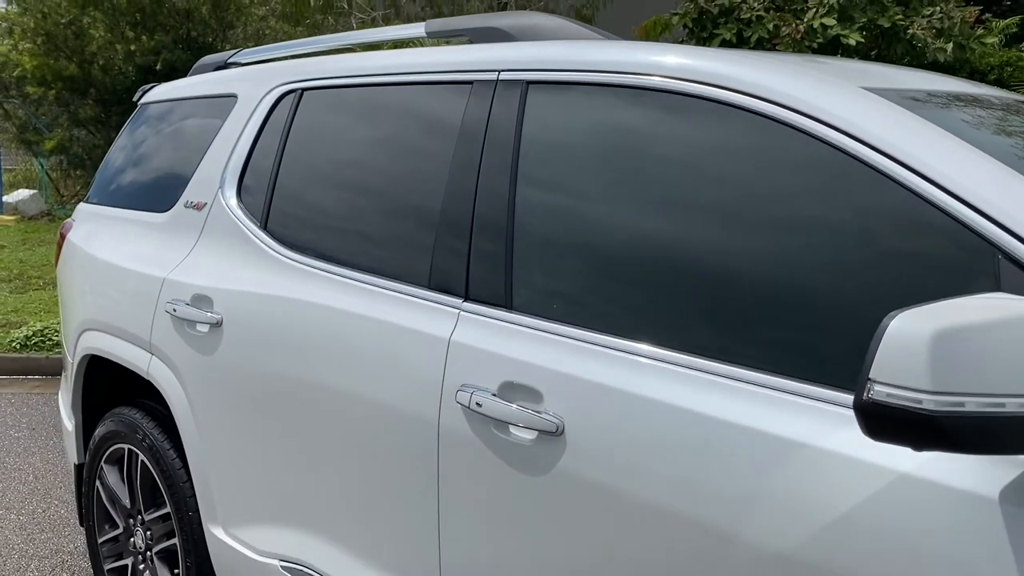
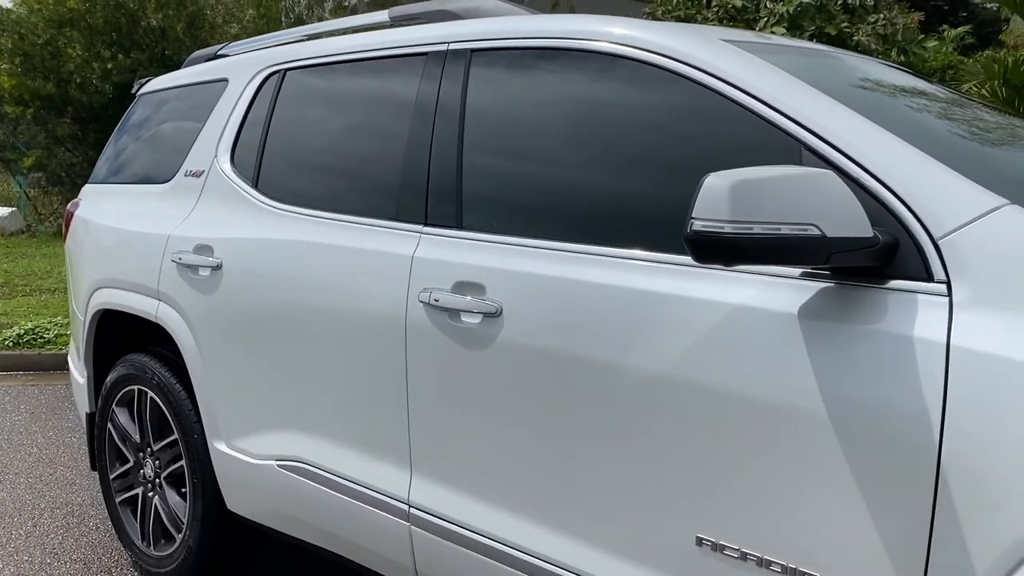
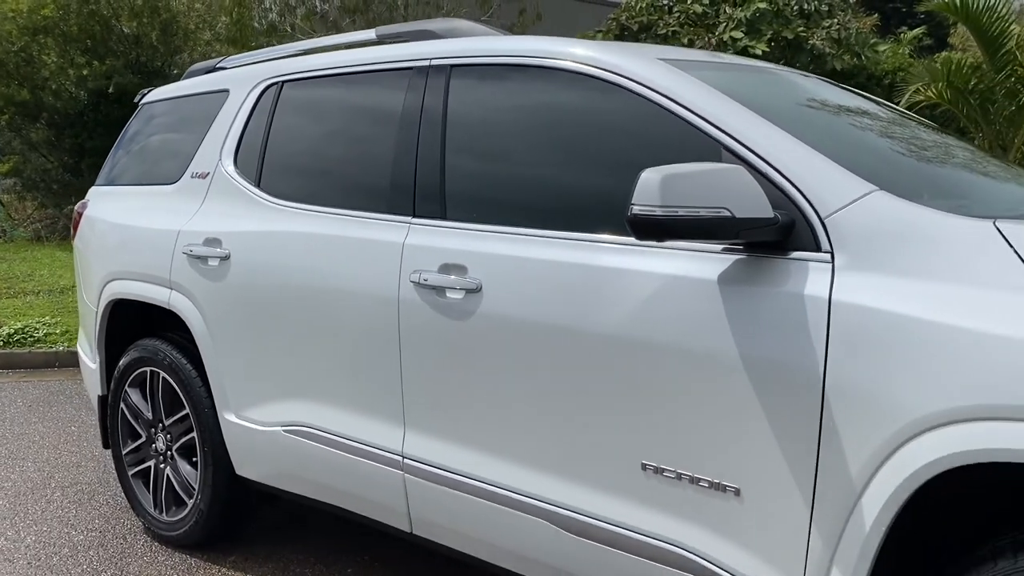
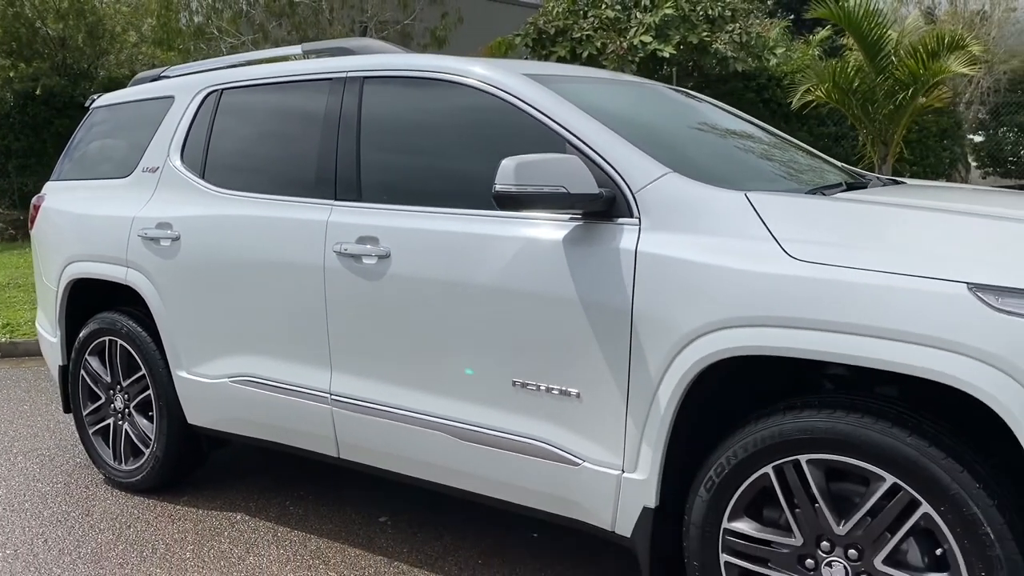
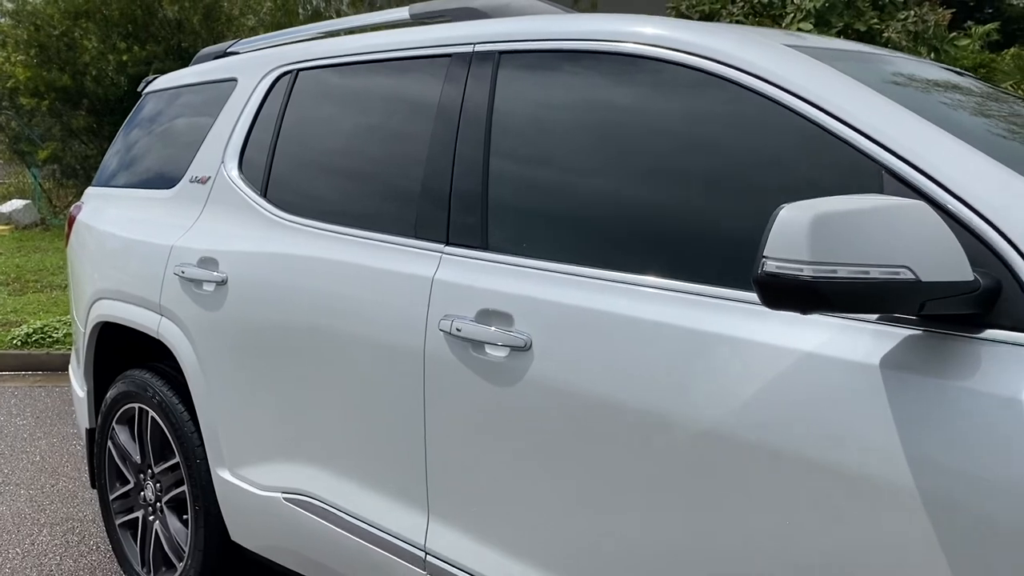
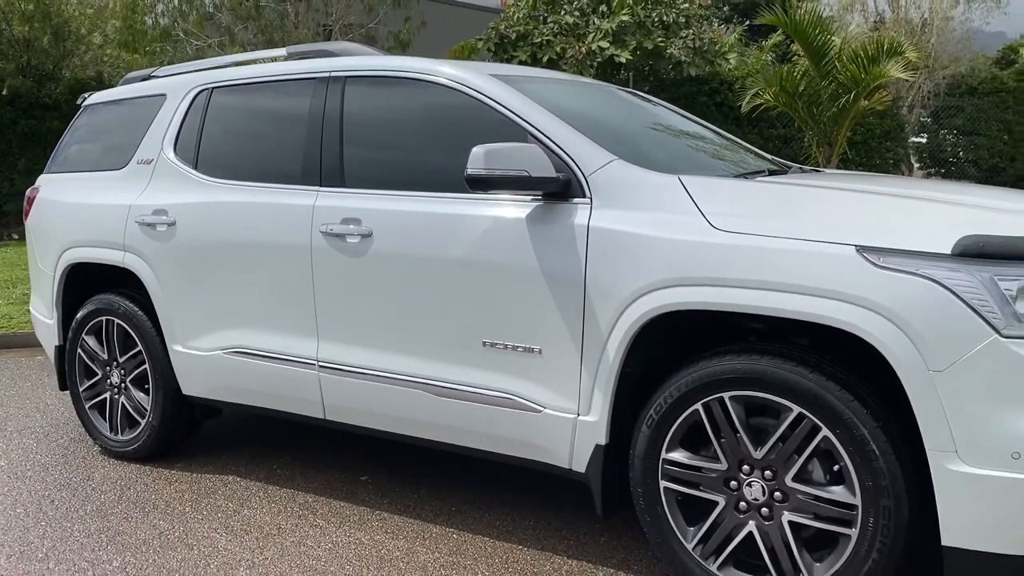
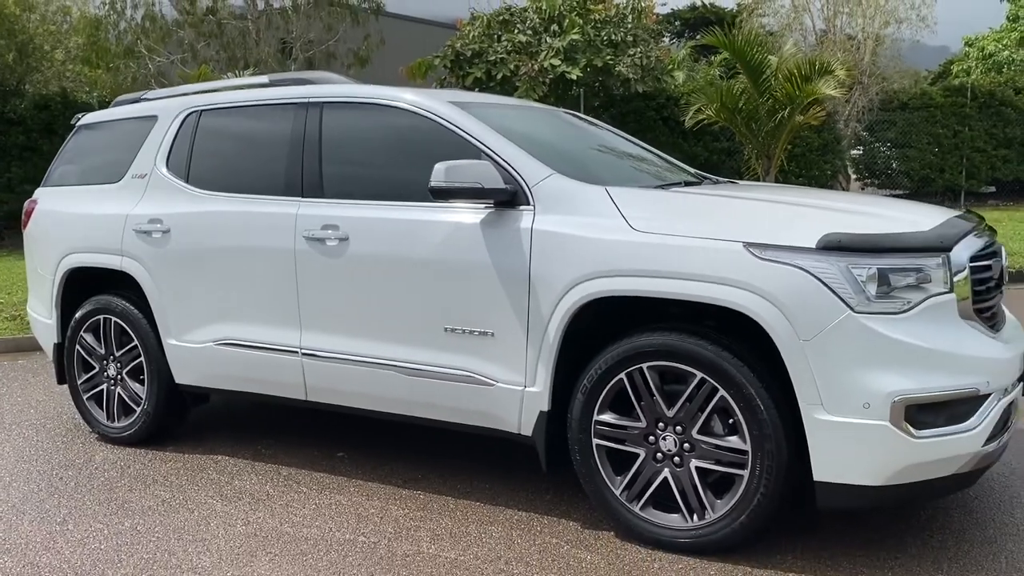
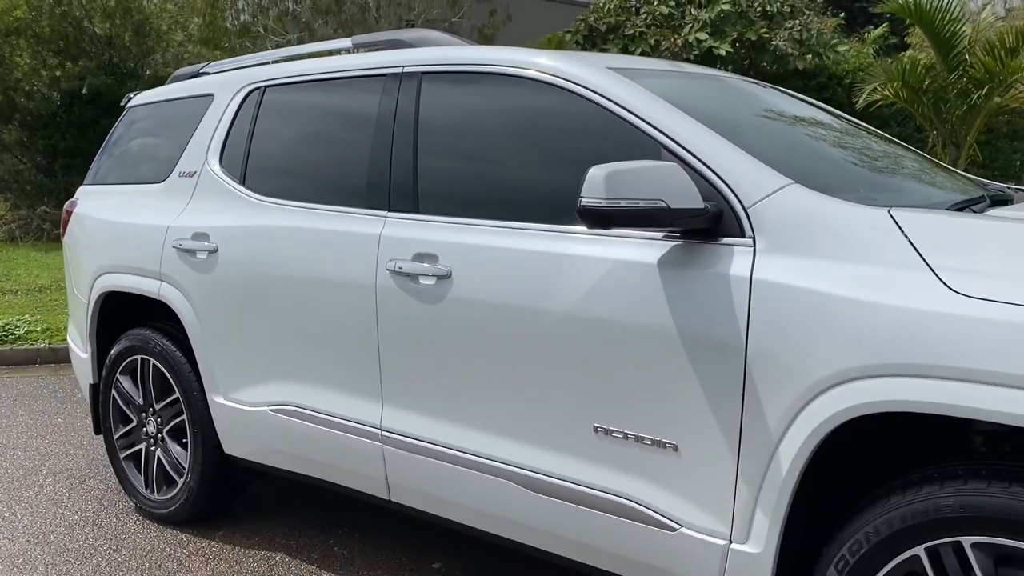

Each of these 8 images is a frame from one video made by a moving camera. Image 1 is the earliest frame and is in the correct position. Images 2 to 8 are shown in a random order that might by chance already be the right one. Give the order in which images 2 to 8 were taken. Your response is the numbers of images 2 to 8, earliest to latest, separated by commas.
5, 2, 3, 8, 4, 6, 7
